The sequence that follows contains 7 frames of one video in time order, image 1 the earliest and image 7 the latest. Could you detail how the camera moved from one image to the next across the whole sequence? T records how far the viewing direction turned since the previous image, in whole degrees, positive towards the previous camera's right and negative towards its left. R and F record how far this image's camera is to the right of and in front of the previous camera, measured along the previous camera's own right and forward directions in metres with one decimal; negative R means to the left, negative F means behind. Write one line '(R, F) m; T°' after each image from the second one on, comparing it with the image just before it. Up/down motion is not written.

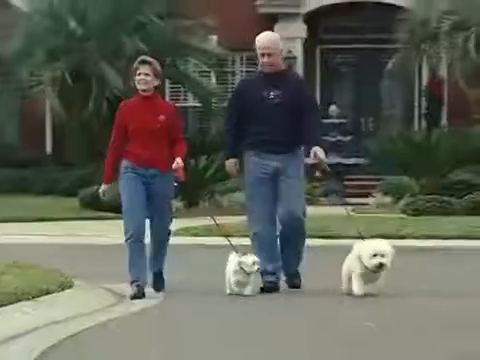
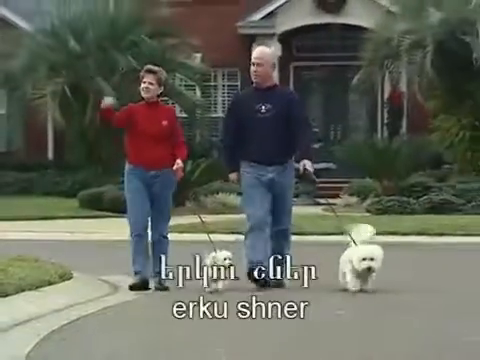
(-1.2, -2.1) m; +4°
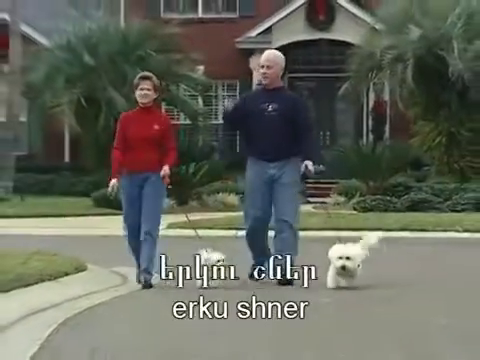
(0.0, -2.2) m; 0°
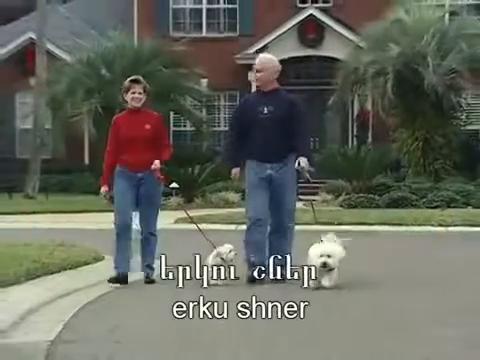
(0.0, -3.0) m; 0°
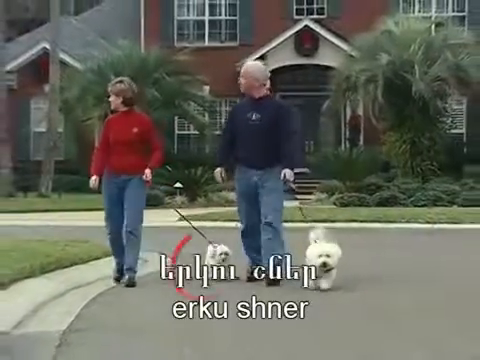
(+0.1, -1.8) m; 0°
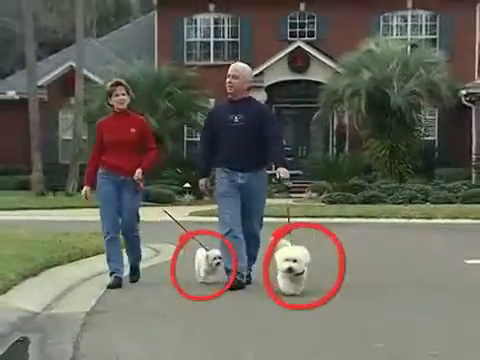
(+0.2, -4.2) m; 0°
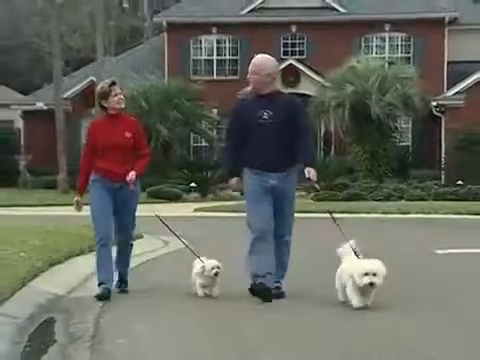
(+0.3, -4.7) m; 0°
